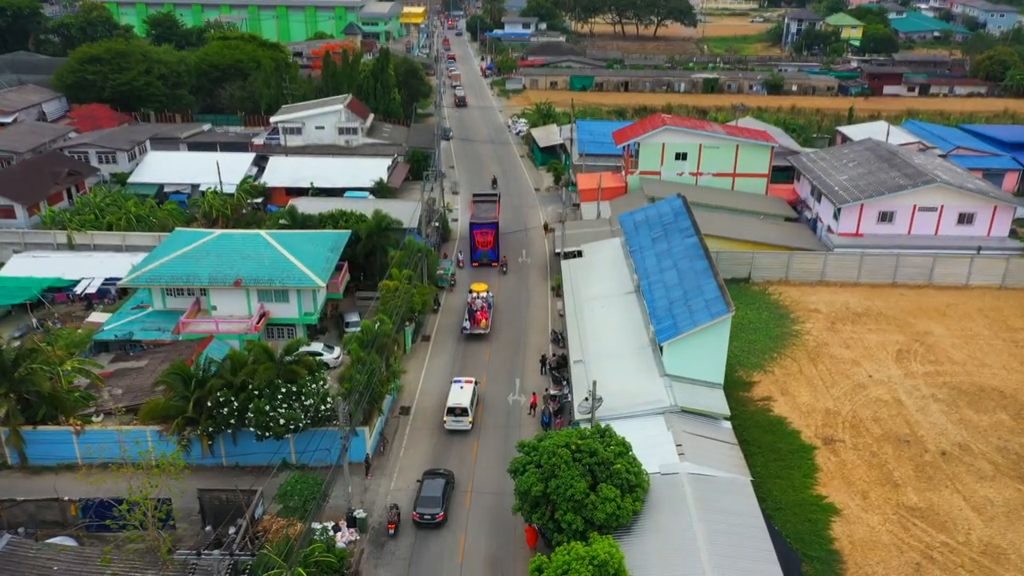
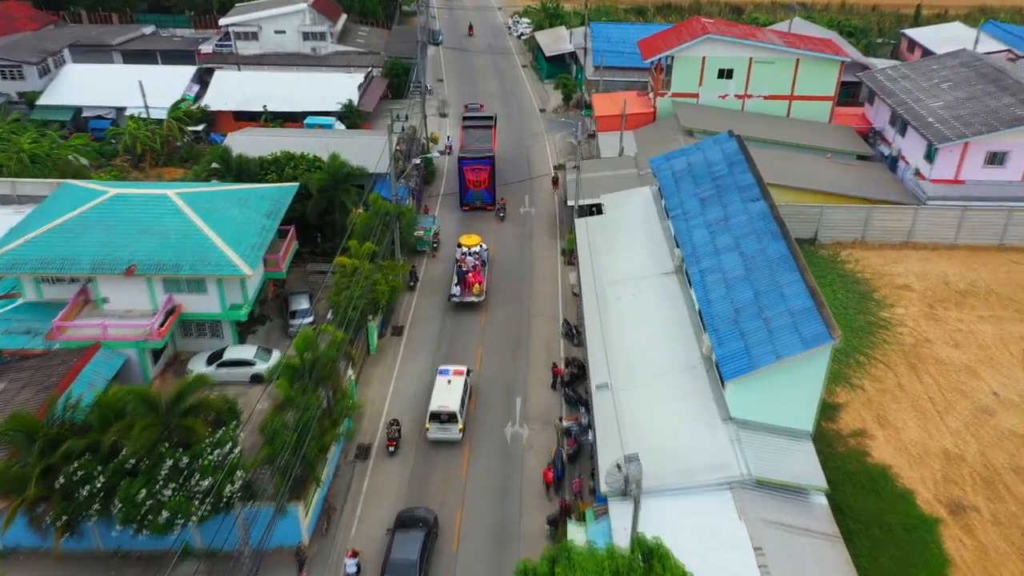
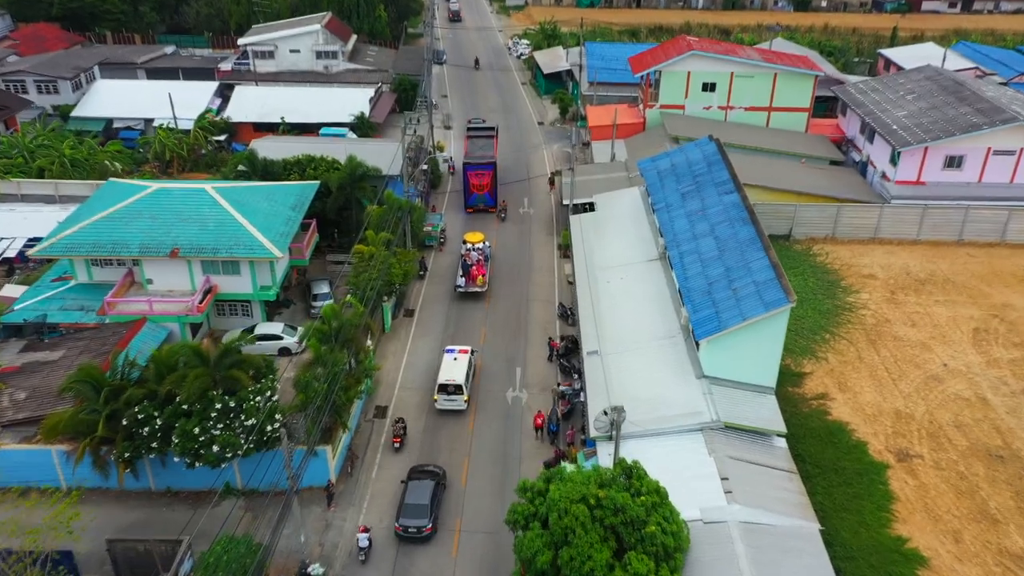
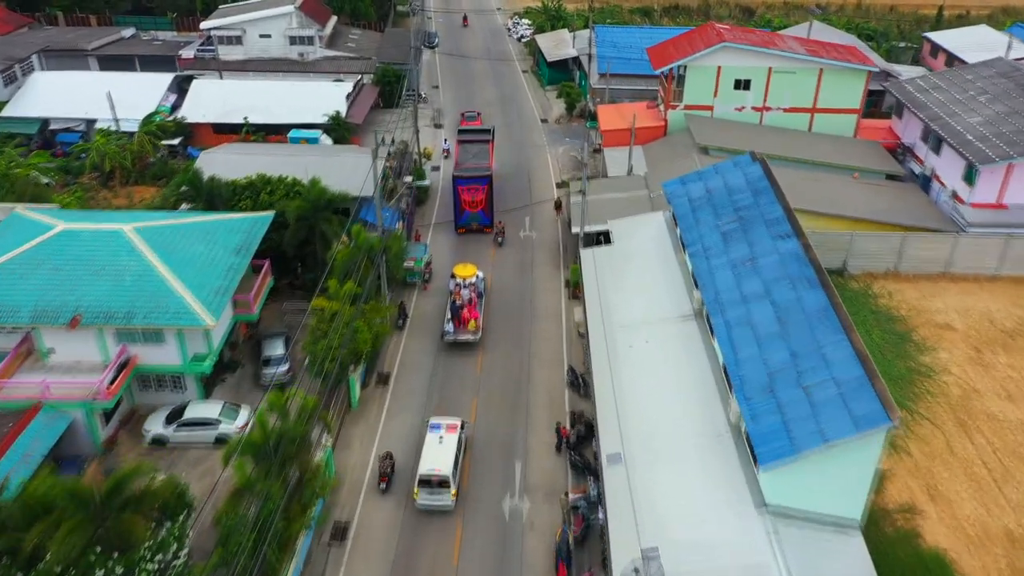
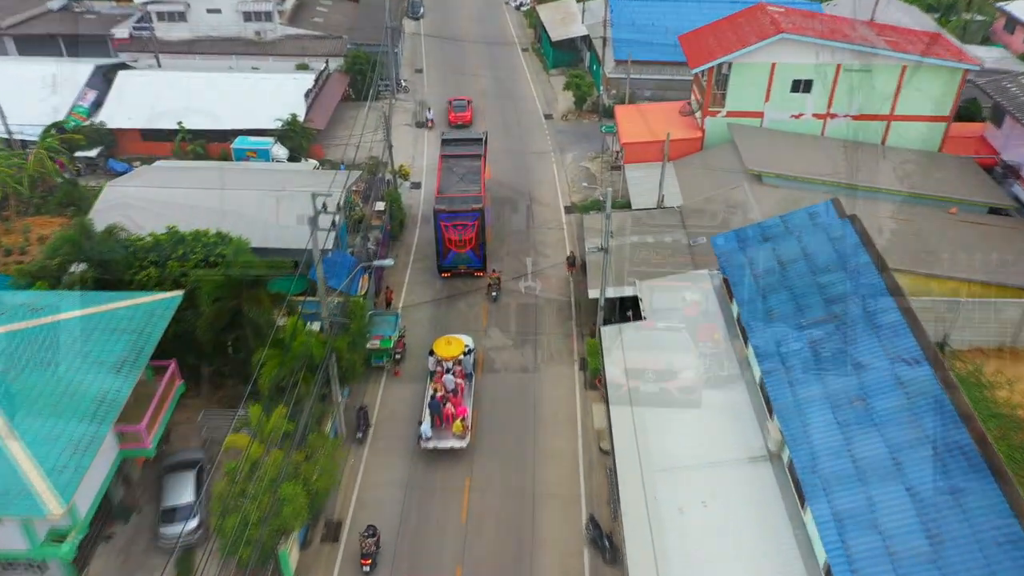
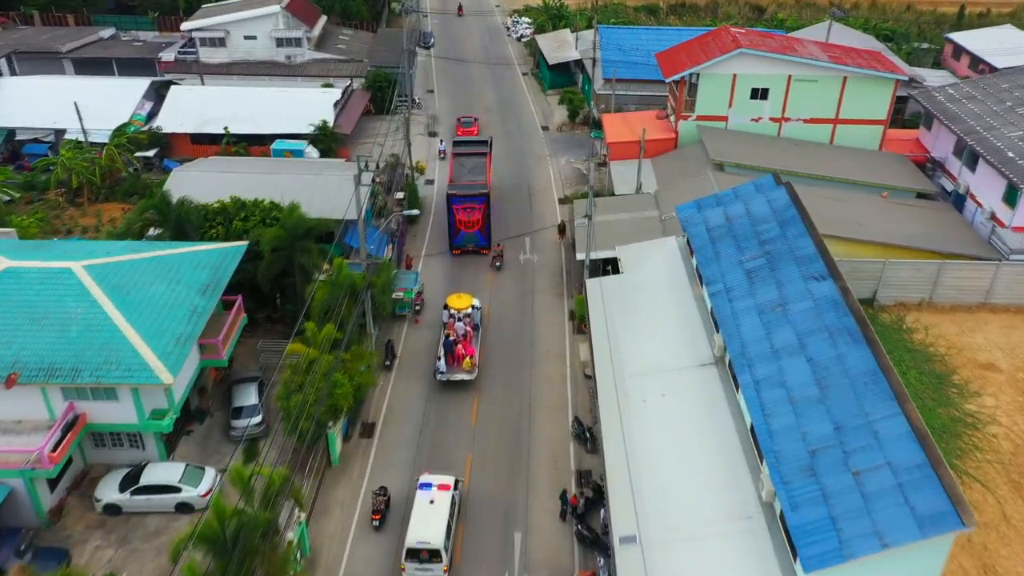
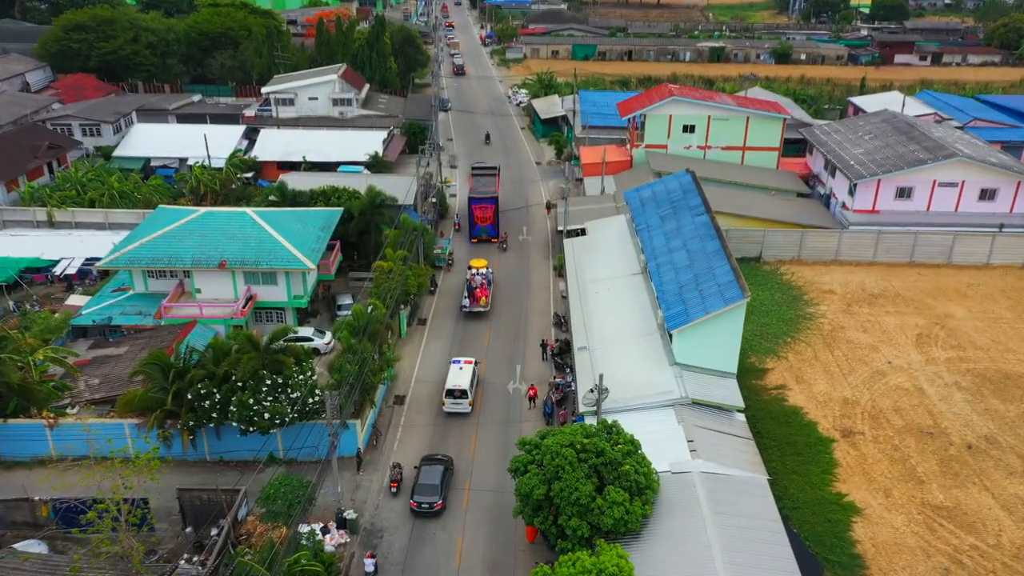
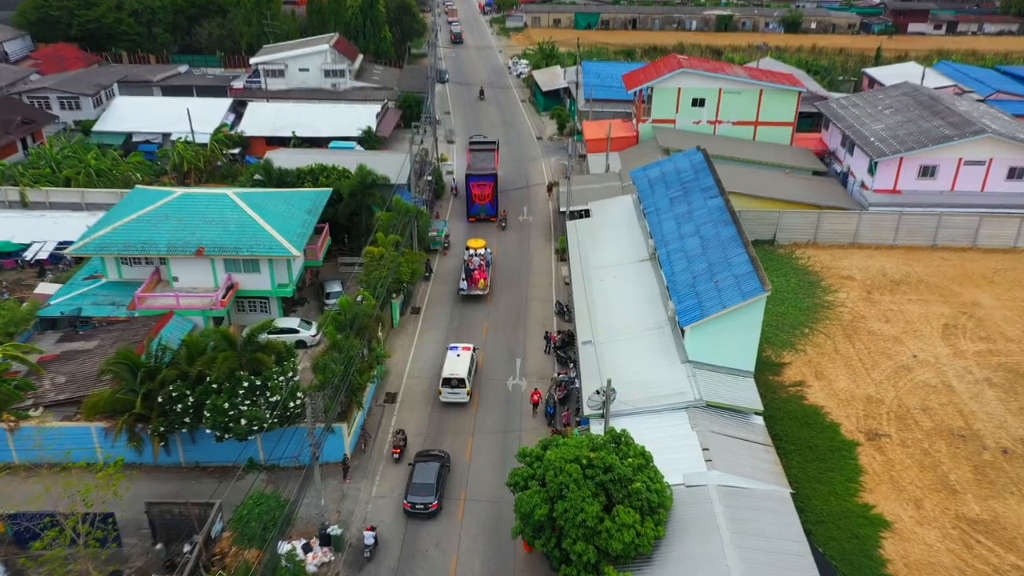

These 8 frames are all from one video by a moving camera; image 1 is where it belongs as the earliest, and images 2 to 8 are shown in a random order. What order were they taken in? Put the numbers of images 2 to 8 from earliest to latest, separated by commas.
7, 8, 3, 2, 4, 6, 5
